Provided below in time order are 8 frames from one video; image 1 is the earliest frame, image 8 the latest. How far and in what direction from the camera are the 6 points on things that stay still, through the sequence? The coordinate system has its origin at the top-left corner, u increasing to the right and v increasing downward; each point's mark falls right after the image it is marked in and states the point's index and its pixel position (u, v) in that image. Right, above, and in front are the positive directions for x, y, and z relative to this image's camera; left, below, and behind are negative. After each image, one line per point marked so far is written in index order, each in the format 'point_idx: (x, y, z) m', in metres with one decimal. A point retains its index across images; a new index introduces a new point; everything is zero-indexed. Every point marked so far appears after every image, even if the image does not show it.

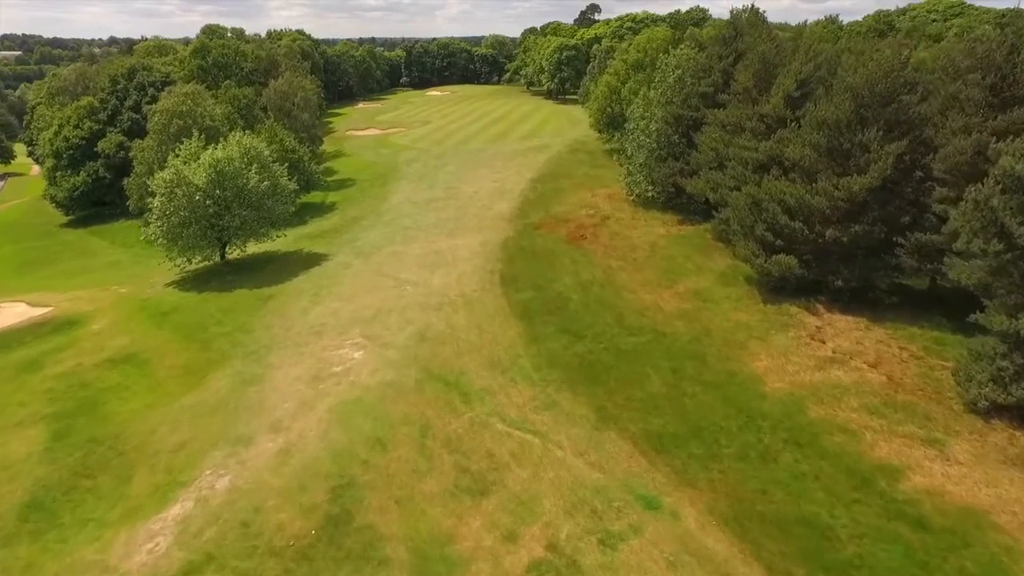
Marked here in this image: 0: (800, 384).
0: (+6.2, -2.1, +19.9) m
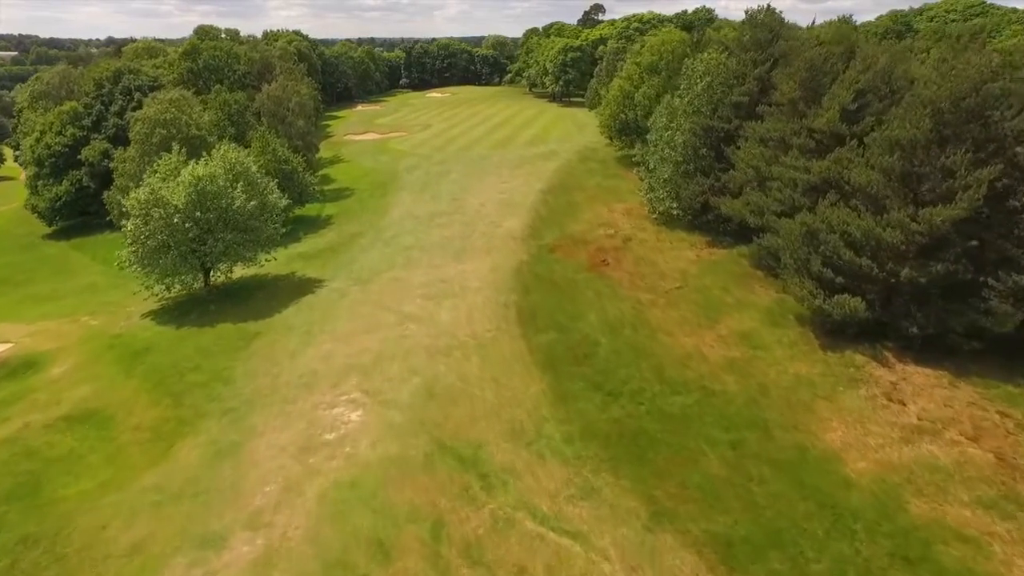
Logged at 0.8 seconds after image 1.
0: (+6.7, -3.1, +16.5) m
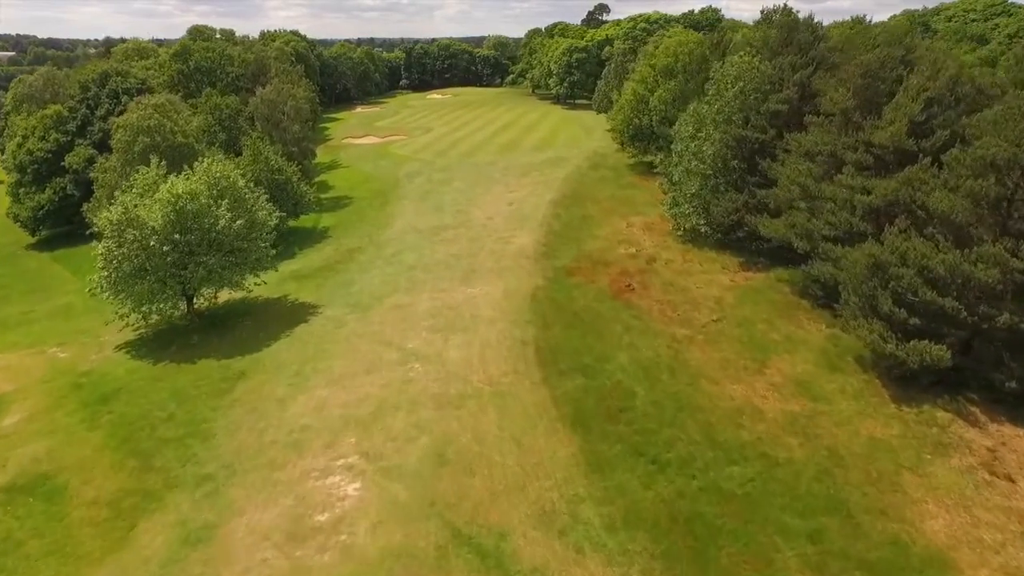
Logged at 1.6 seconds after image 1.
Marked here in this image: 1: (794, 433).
0: (+7.2, -4.0, +13.3) m
1: (+5.5, -2.8, +18.0) m
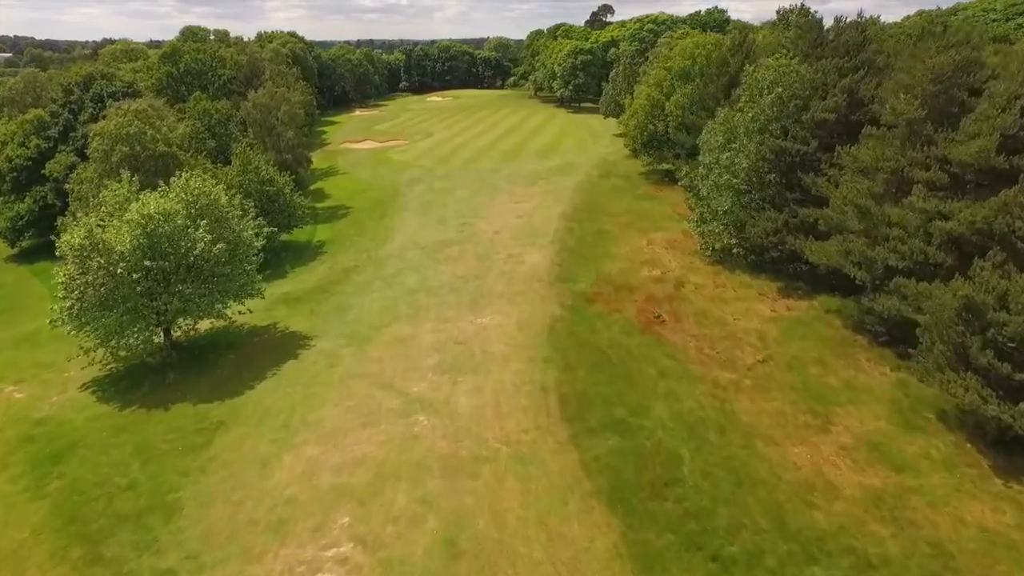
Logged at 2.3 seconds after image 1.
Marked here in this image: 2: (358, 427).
0: (+7.7, -4.9, +10.1) m
1: (+5.9, -3.7, +14.8) m
2: (-3.3, -3.0, +19.9) m
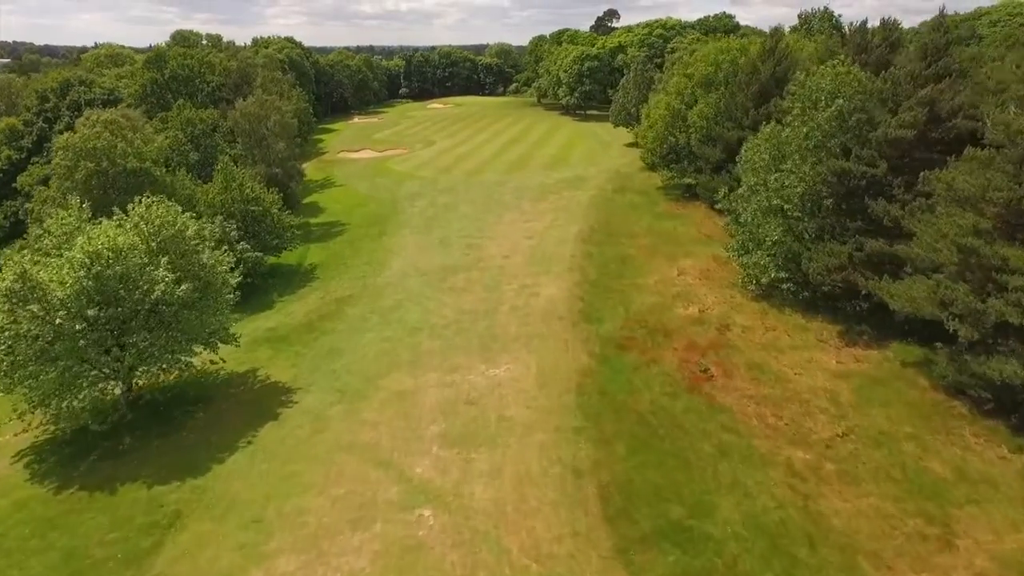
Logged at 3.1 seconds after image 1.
0: (+8.2, -6.0, +6.0) m
1: (+6.4, -4.8, +10.7) m
2: (-2.9, -4.1, +15.8) m
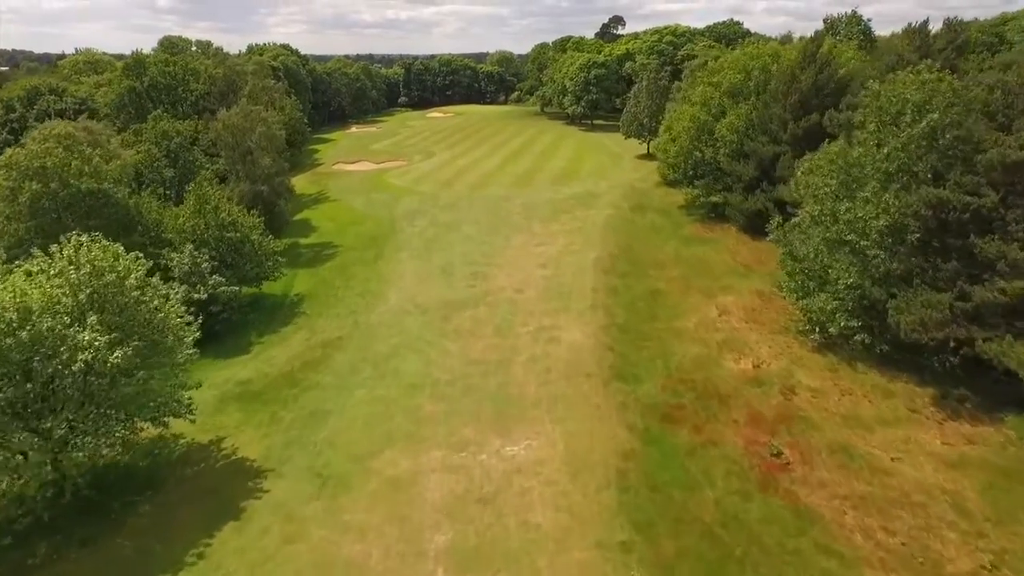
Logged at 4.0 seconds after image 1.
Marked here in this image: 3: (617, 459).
0: (+8.6, -7.0, +1.4) m
1: (+6.9, -5.9, +6.1) m
2: (-2.4, -5.3, +11.2) m
3: (+2.0, -3.3, +18.0) m
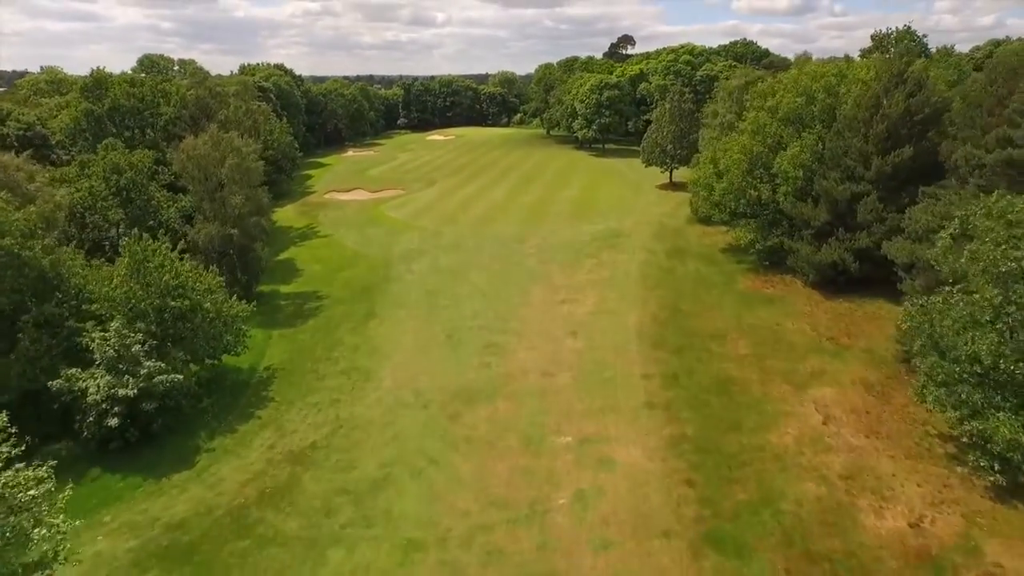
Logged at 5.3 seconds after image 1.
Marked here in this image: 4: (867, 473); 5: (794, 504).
0: (+9.4, -8.7, -6.1) m
1: (+7.6, -7.6, -1.4) m
2: (-1.6, -7.1, +3.8) m
3: (+2.8, -5.2, +10.6) m
4: (+6.8, -3.5, +17.8) m
5: (+5.1, -3.9, +16.7) m
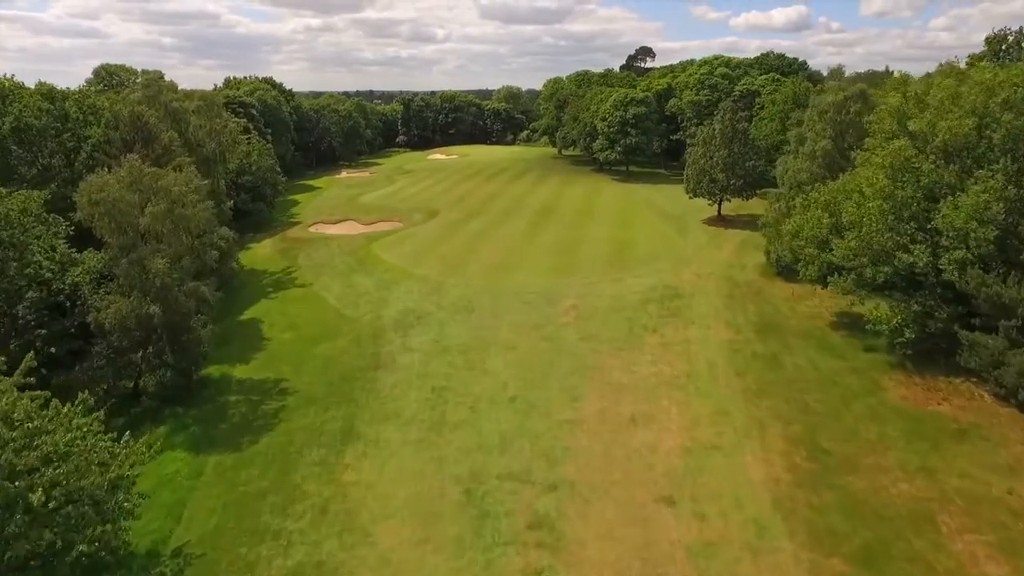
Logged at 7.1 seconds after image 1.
0: (+10.6, -10.9, -17.9) m
1: (+8.9, -10.0, -13.2) m
2: (-0.4, -9.5, -8.1) m
3: (+4.0, -7.8, -1.2) m
4: (+8.1, -6.2, +6.0) m
5: (+6.4, -6.5, +4.9) m
